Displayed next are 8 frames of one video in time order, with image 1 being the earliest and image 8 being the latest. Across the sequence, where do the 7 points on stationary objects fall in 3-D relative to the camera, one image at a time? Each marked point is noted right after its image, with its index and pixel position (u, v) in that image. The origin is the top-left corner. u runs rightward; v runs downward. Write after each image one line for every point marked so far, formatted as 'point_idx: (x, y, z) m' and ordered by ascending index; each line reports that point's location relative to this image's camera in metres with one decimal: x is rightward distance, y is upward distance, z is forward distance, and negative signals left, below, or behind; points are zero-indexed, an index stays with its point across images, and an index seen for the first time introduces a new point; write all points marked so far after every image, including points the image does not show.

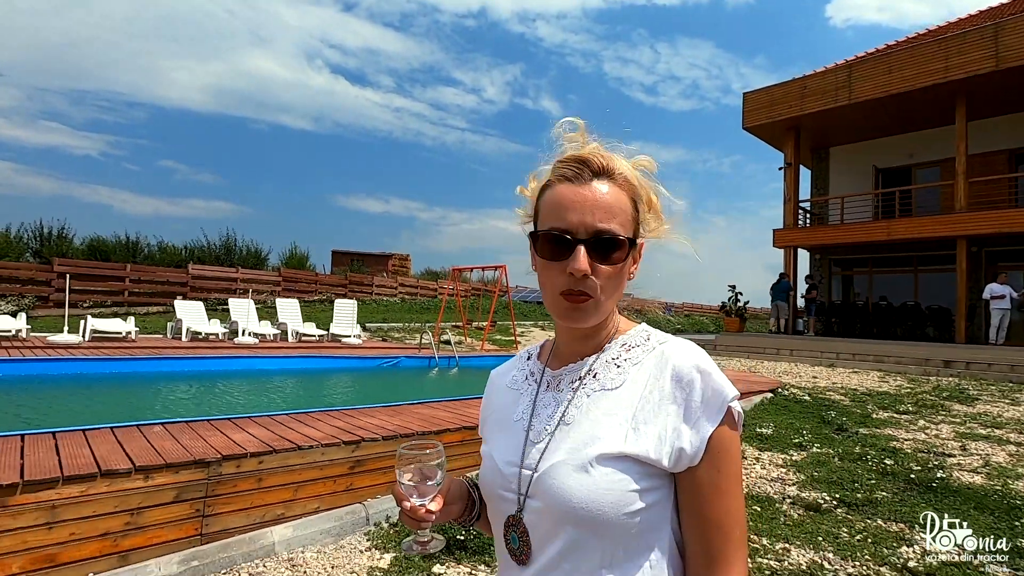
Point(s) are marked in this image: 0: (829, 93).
0: (+8.5, +5.2, +15.5) m
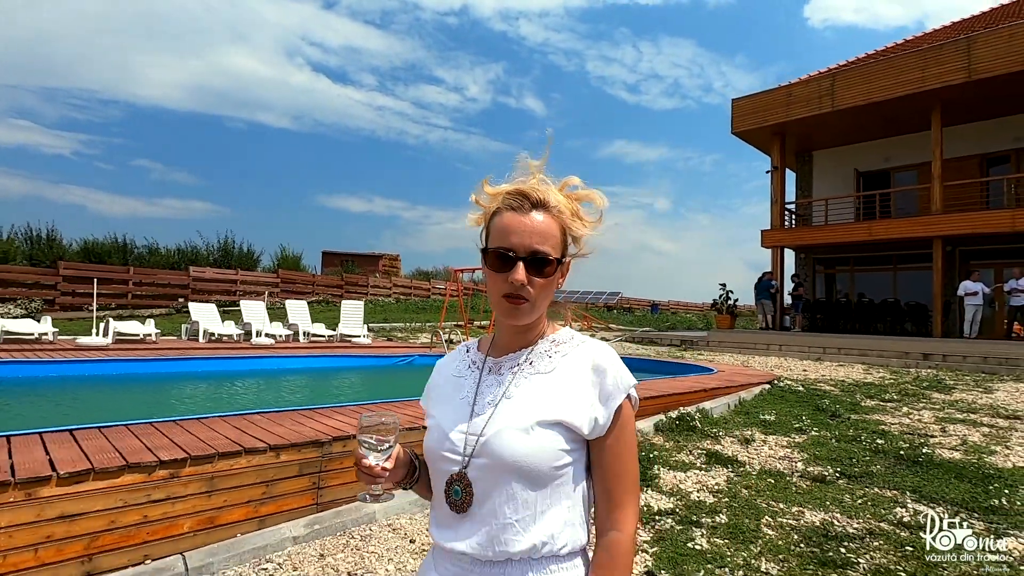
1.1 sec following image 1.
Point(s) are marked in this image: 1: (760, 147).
0: (+8.5, +5.3, +16.2) m
1: (+8.3, +4.7, +19.1) m
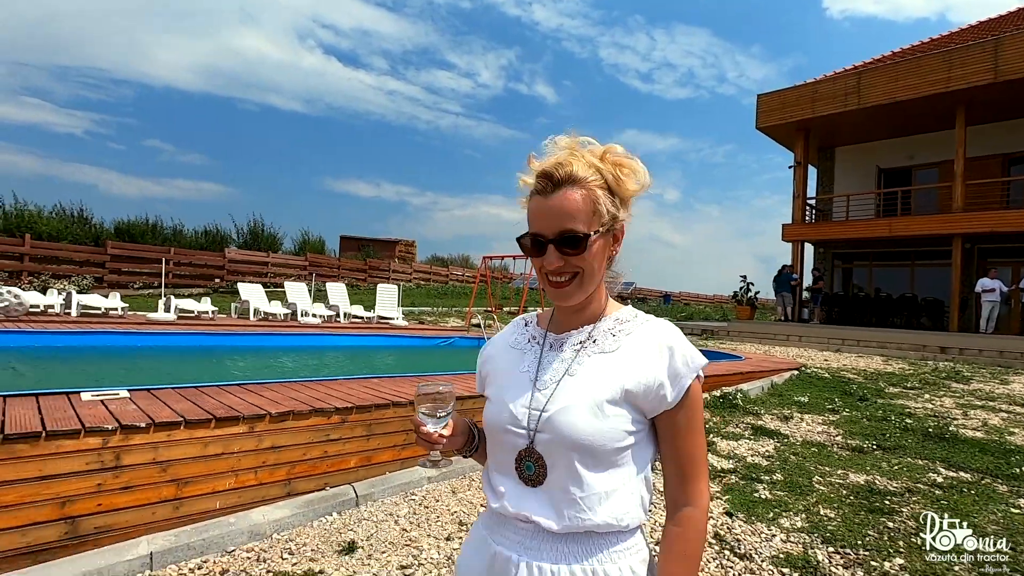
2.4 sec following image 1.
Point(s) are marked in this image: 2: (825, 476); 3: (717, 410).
0: (+9.4, +5.5, +16.6) m
1: (+9.2, +4.9, +19.5) m
2: (+2.4, -1.4, +4.4) m
3: (+2.3, -1.4, +6.5) m
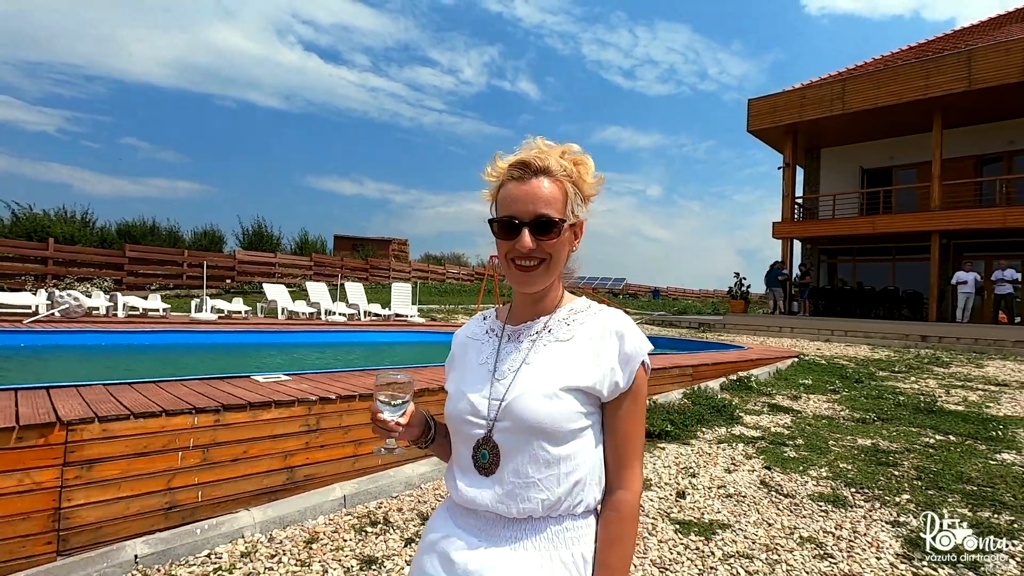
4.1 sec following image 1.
0: (+9.6, +5.6, +17.6) m
1: (+9.3, +5.1, +20.5) m
2: (+3.0, -1.4, +5.3) m
3: (+2.8, -1.3, +7.4) m
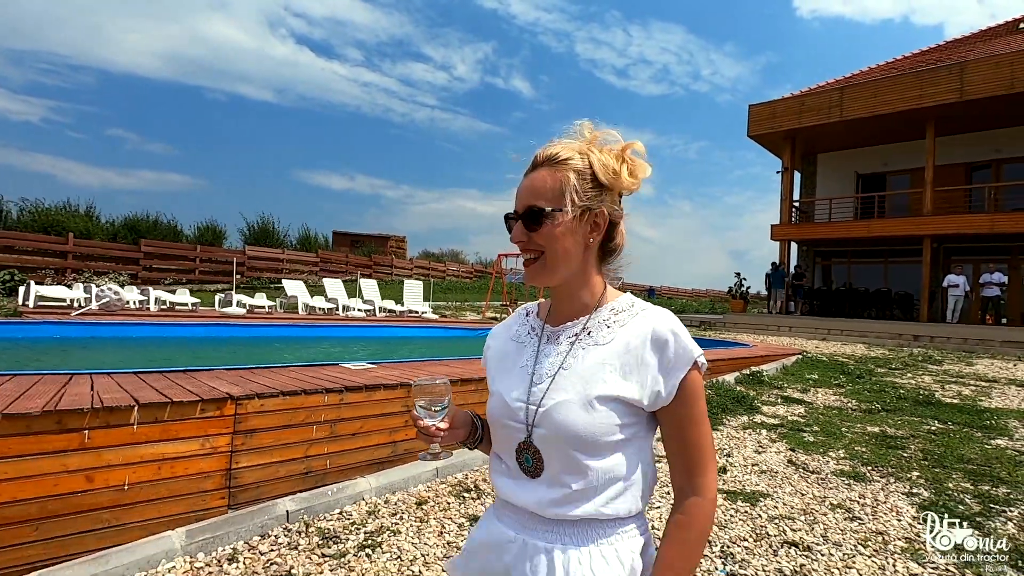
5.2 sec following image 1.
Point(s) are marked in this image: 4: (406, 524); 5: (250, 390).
0: (+9.9, +5.6, +18.3) m
1: (+9.5, +5.1, +21.1) m
2: (+3.4, -1.4, +5.8) m
3: (+3.2, -1.3, +7.9) m
4: (-0.6, -1.3, +3.2) m
5: (-1.4, -0.6, +3.1) m
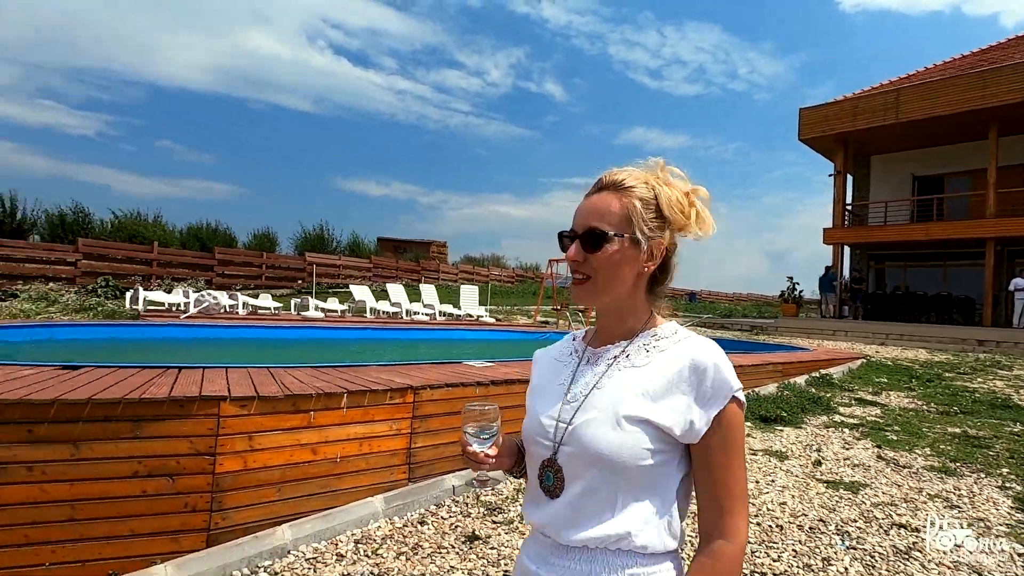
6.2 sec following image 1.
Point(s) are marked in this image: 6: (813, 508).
0: (+11.5, +5.5, +18.2) m
1: (+11.4, +4.9, +21.1) m
2: (+4.4, -1.5, +6.1) m
3: (+4.3, -1.4, +8.2) m
4: (+0.2, -1.3, +3.7) m
5: (-0.6, -0.6, +3.7) m
6: (+2.0, -1.4, +3.8) m
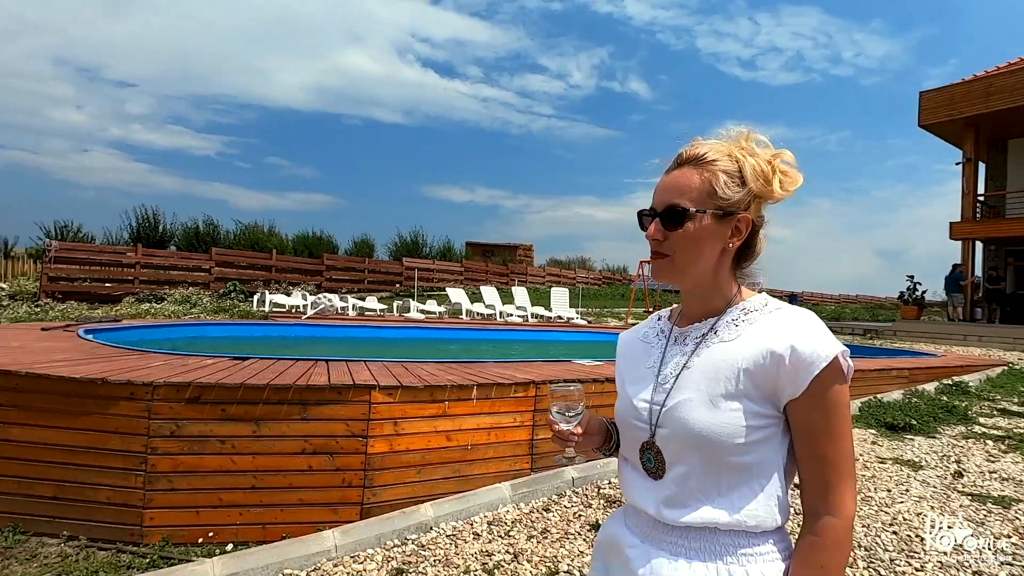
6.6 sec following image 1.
0: (+14.3, +5.5, +16.5) m
1: (+14.5, +4.9, +19.3) m
2: (+5.5, -1.4, +5.5) m
3: (+5.7, -1.4, +7.6) m
4: (+1.0, -1.3, +3.7) m
5: (+0.2, -0.6, +3.9) m
6: (+2.7, -1.4, +3.6) m
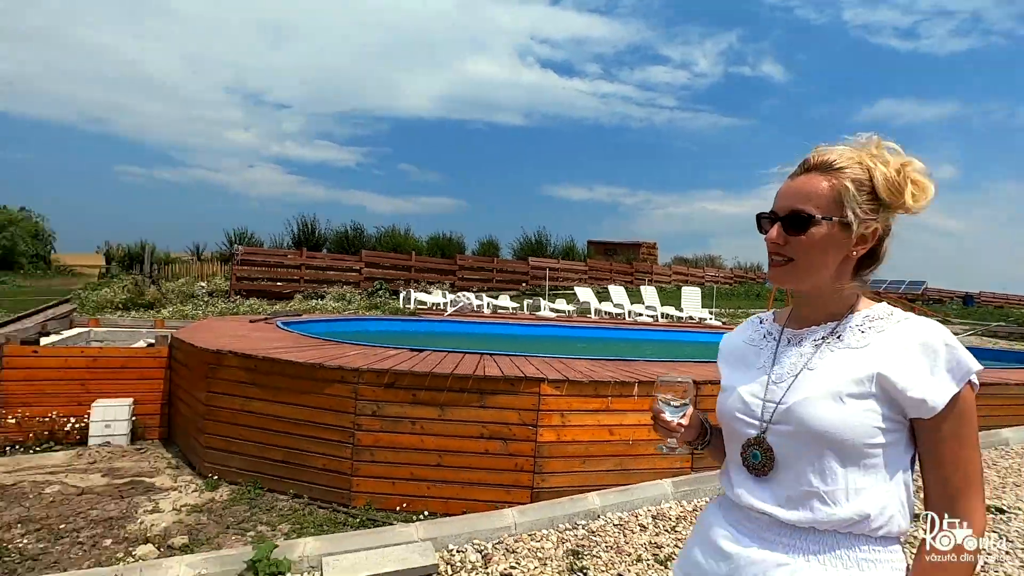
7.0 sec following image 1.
0: (+17.6, +5.5, +13.3) m
1: (+18.4, +4.9, +16.1) m
2: (+6.7, -1.4, +4.4) m
3: (+7.4, -1.4, +6.4) m
4: (+2.0, -1.3, +3.5) m
5: (+1.2, -0.6, +3.9) m
6: (+3.7, -1.4, +3.1) m
